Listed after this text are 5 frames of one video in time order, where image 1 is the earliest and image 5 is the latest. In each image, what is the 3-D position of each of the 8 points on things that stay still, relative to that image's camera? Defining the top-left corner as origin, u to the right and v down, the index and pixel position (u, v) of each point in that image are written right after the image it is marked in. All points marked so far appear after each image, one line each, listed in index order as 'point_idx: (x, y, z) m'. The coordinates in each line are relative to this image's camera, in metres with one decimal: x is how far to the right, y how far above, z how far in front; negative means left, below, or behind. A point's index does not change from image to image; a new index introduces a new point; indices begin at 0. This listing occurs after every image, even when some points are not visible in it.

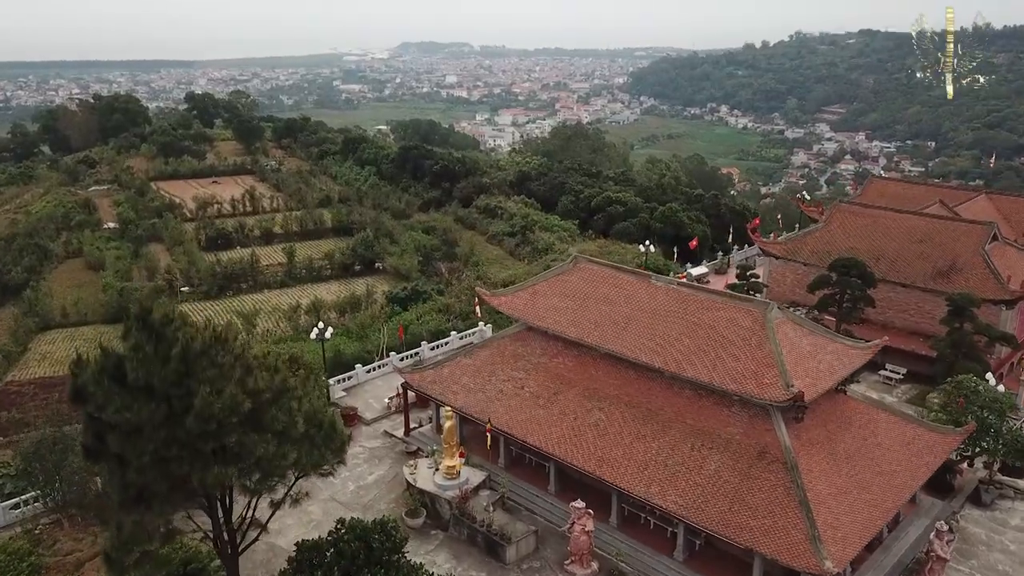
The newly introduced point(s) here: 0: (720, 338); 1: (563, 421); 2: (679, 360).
0: (+4.5, -1.1, +17.5) m
1: (+1.2, -3.1, +18.7) m
2: (+3.6, -1.6, +17.7) m
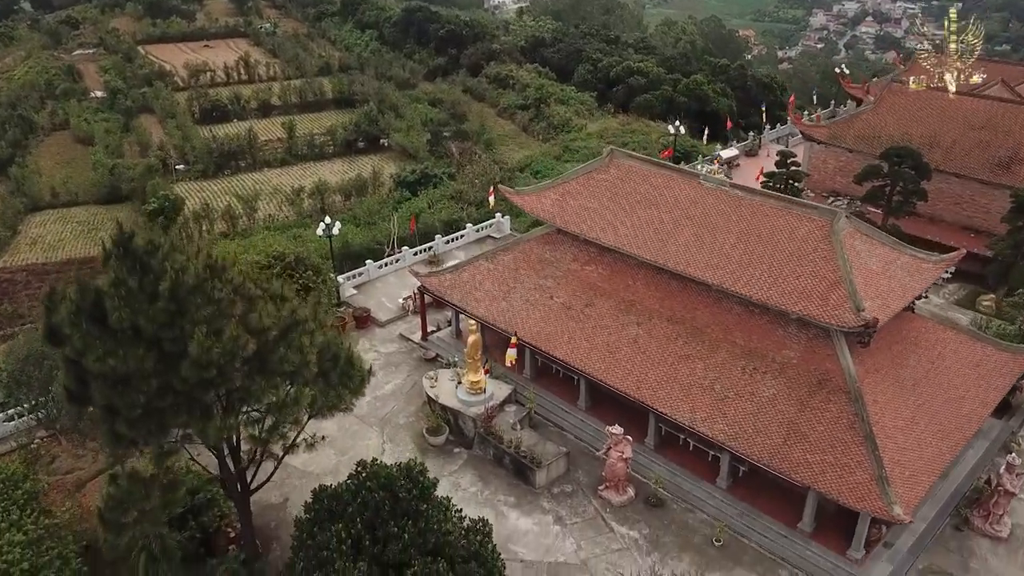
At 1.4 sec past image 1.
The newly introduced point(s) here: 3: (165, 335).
0: (+5.1, +0.7, +15.7) m
1: (+1.8, -1.0, +17.1) m
2: (+4.3, +0.3, +15.8) m
3: (-4.3, -0.6, +10.1) m
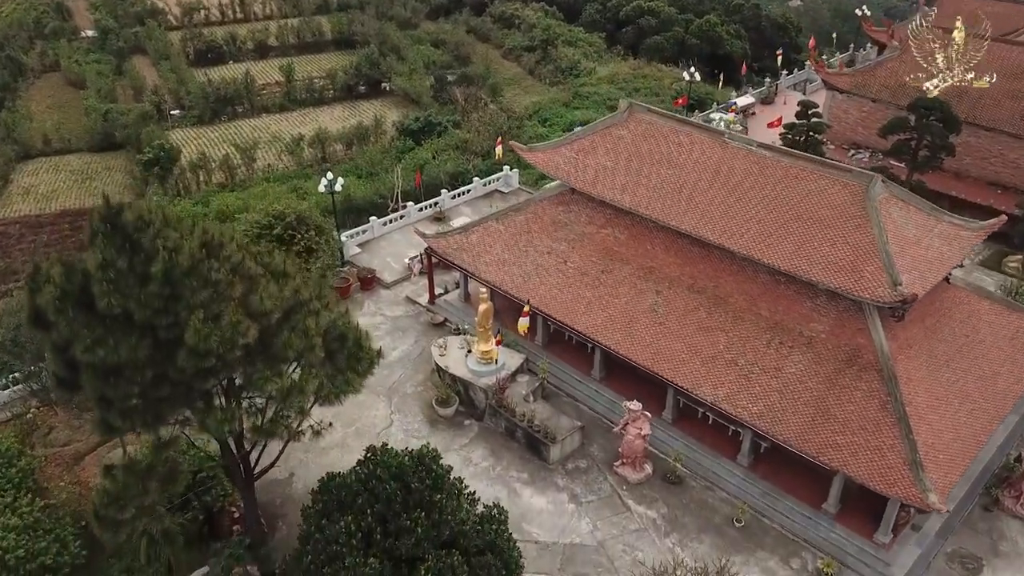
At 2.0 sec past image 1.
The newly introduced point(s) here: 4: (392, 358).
0: (+5.4, +1.3, +14.8) m
1: (+2.0, -0.4, +16.3) m
2: (+4.5, +0.8, +15.0) m
3: (-4.1, -0.4, +9.4) m
4: (-2.7, -1.6, +18.4) m
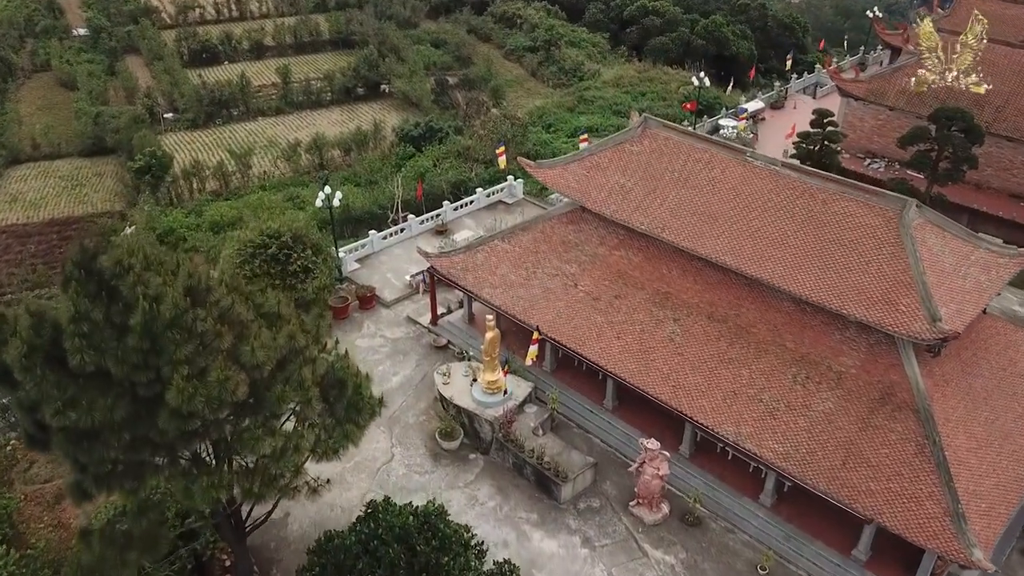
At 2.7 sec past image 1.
0: (+5.6, +0.7, +13.9) m
1: (+2.2, -0.9, +15.4) m
2: (+4.7, +0.3, +14.1) m
3: (-3.9, -0.9, +8.5) m
4: (-2.6, -2.1, +17.5) m
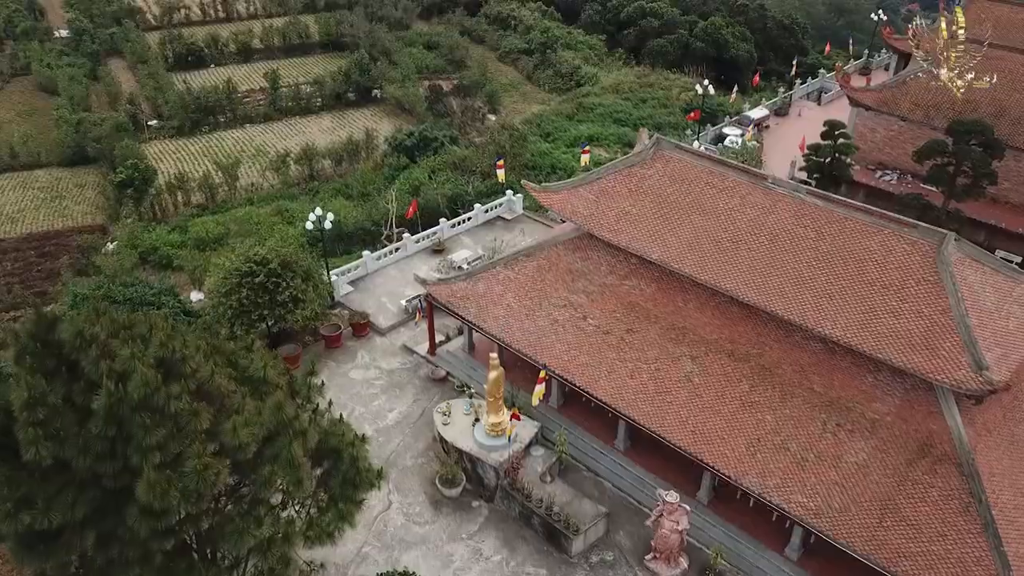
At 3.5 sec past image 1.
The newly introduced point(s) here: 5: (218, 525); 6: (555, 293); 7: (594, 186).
0: (+5.7, +0.1, +12.9) m
1: (+2.3, -1.5, +14.4) m
2: (+4.8, -0.3, +13.1) m
3: (-3.7, -1.6, +7.4) m
4: (-2.5, -2.7, +16.5) m
5: (-2.9, -2.3, +8.0) m
6: (+0.9, -0.1, +16.0) m
7: (+1.6, +2.0, +16.1) m
